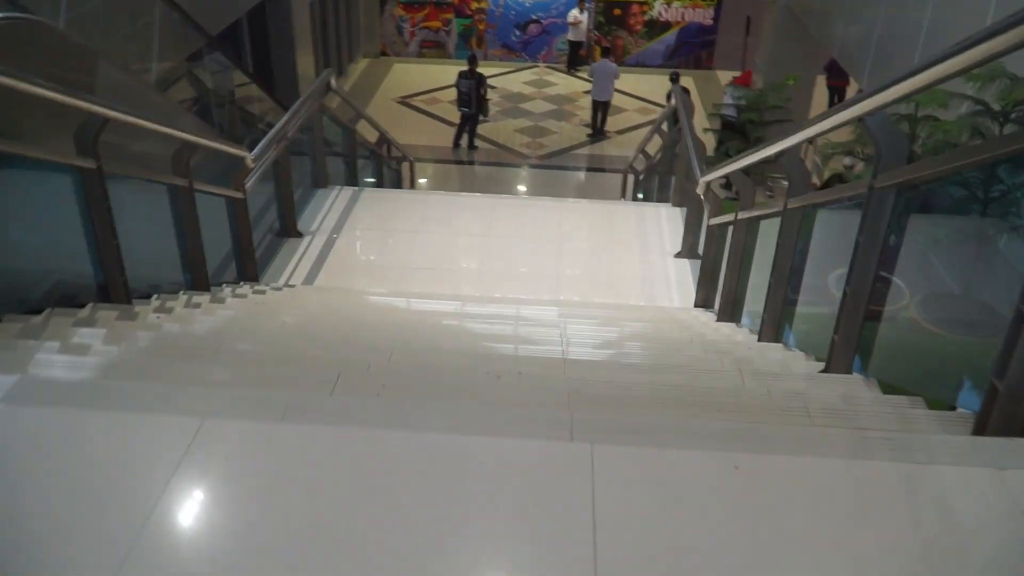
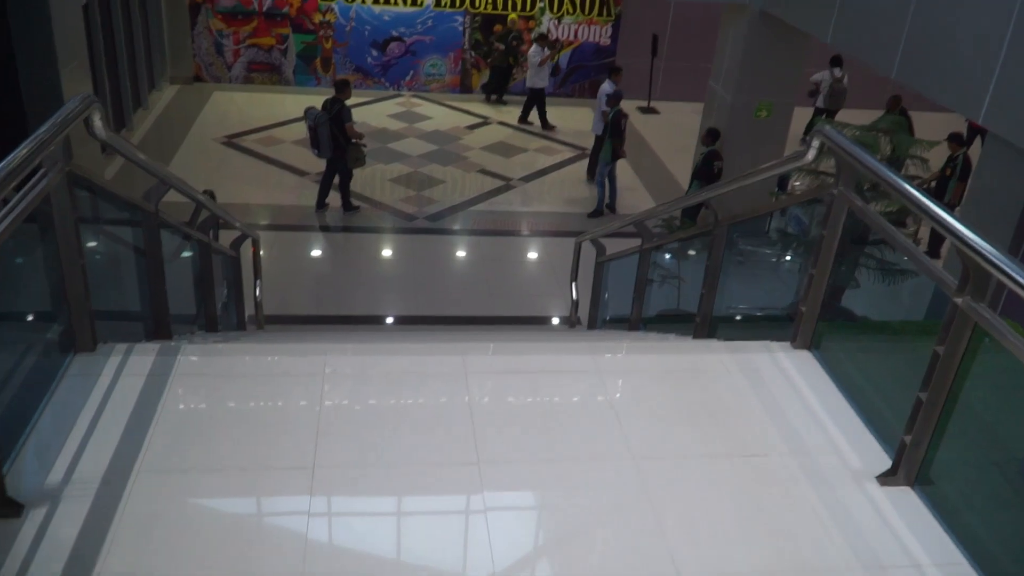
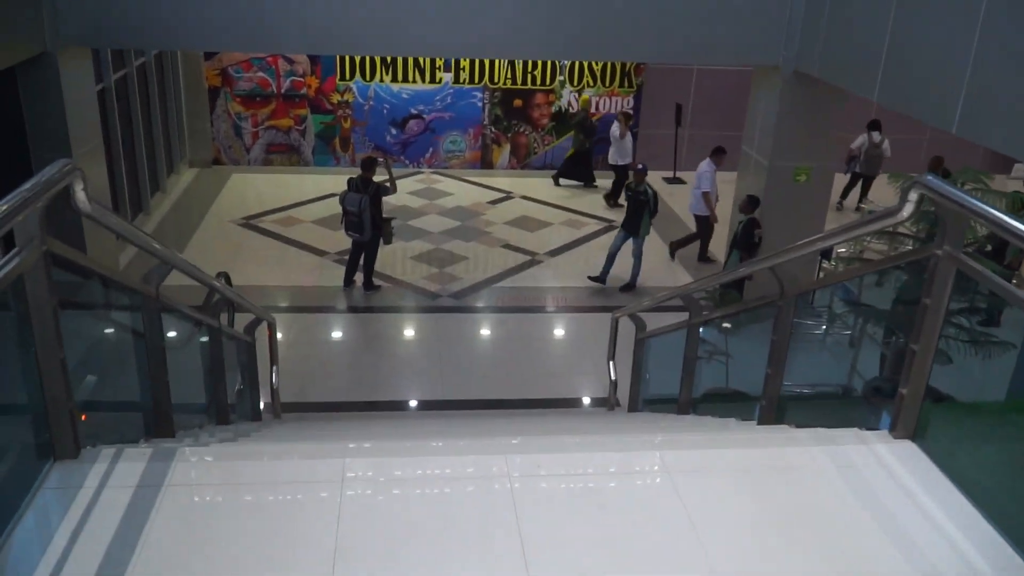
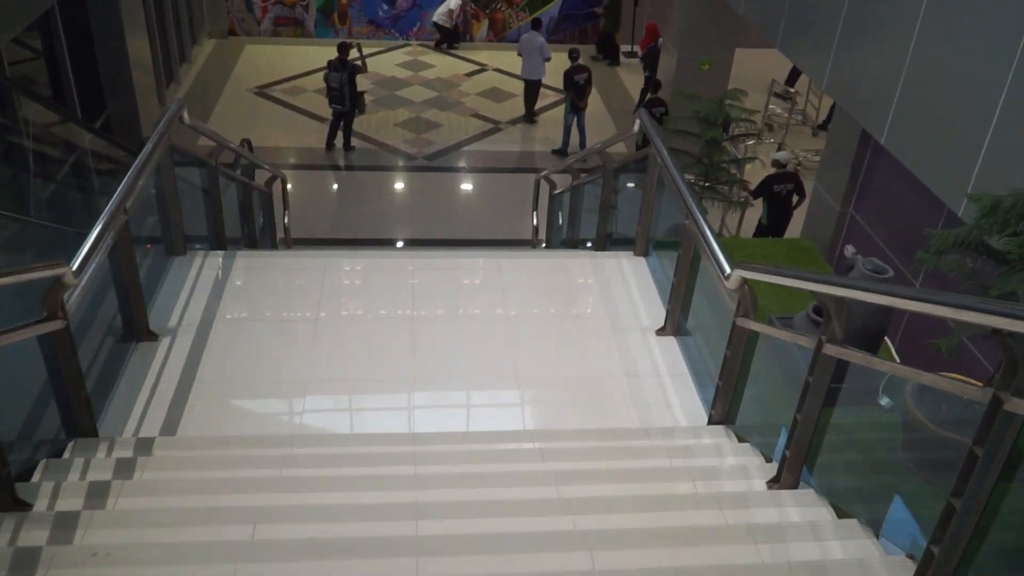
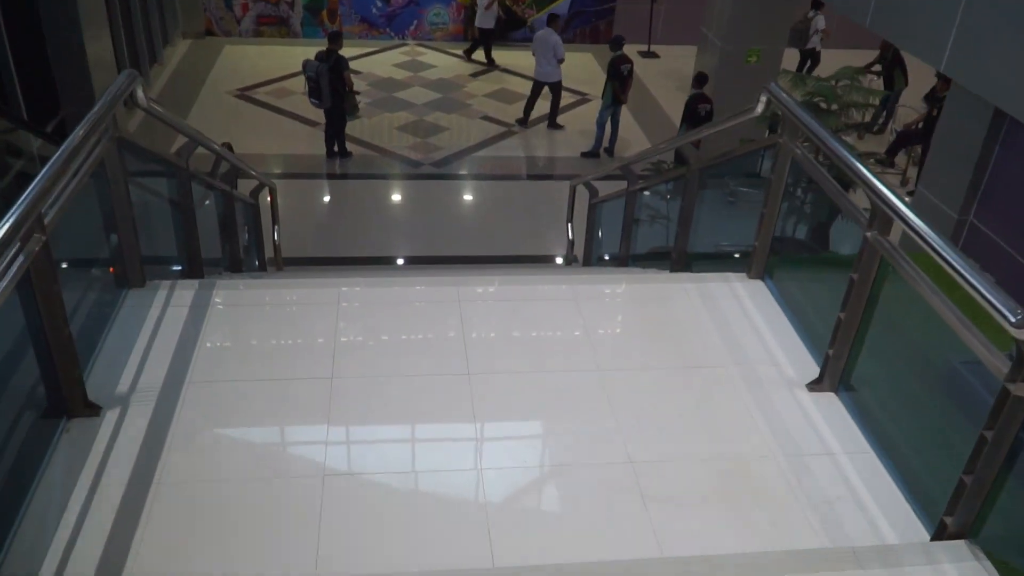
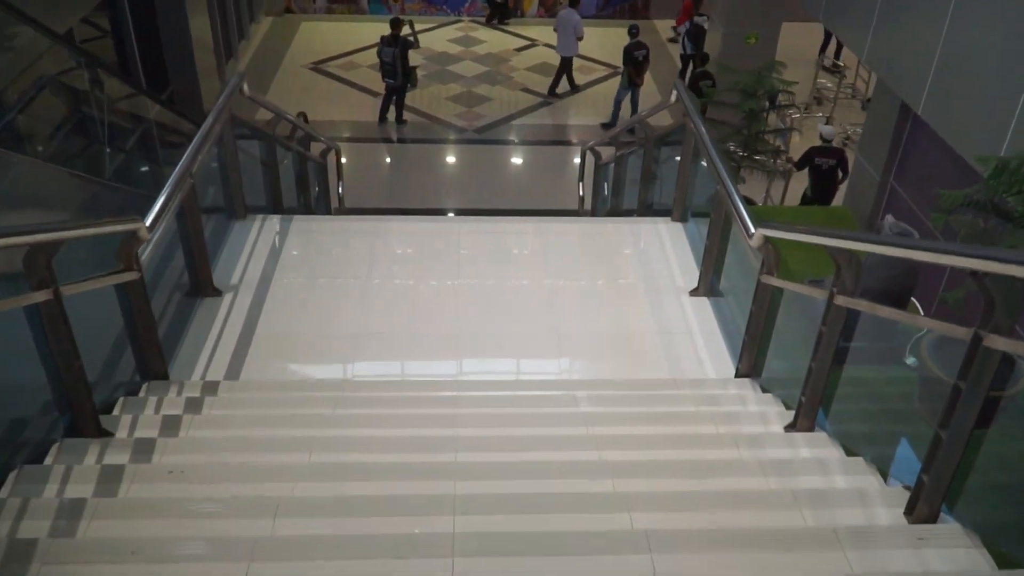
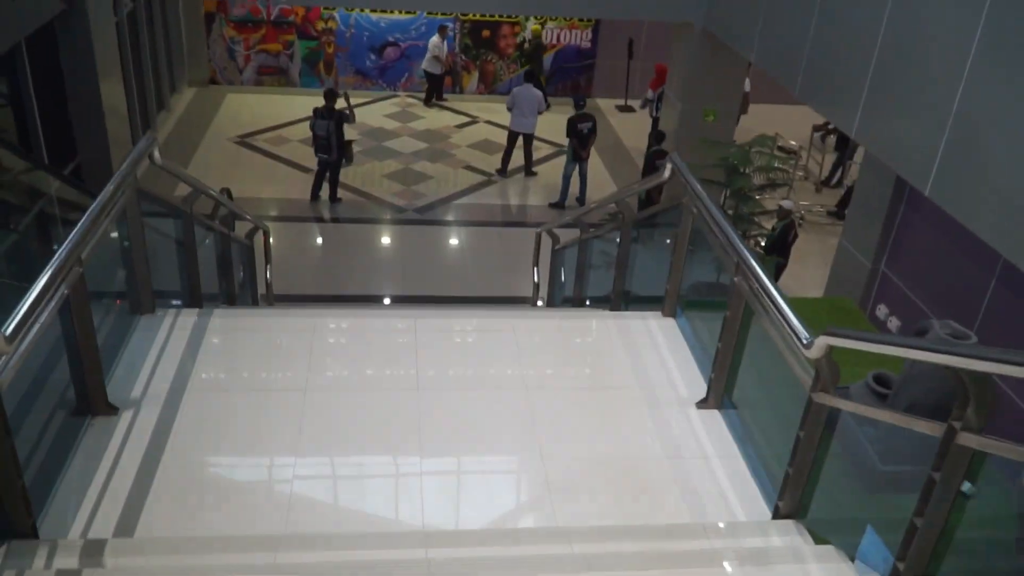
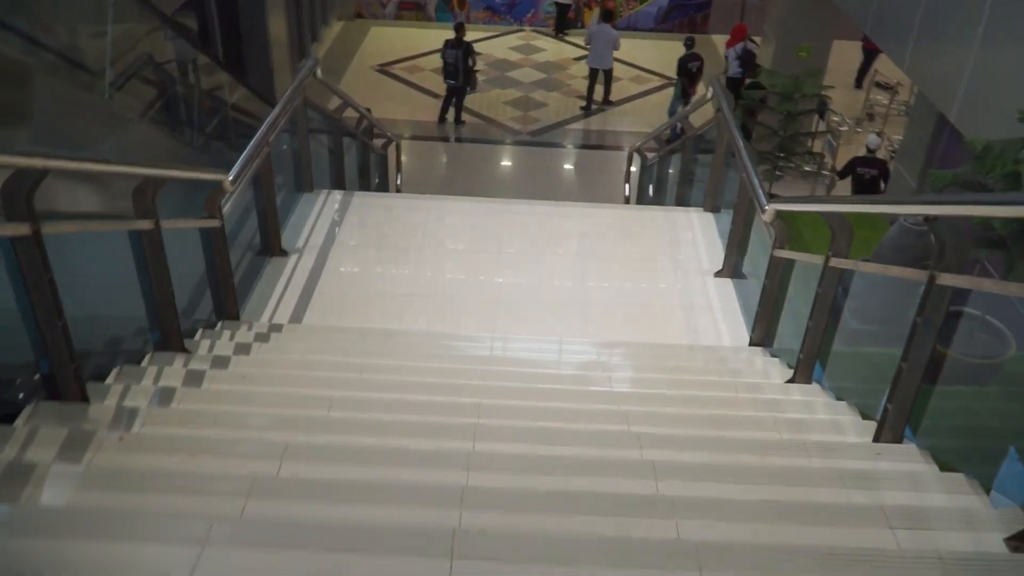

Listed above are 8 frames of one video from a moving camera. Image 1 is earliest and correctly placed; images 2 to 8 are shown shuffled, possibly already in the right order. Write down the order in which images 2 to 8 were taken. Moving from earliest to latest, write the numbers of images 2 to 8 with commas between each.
8, 6, 4, 7, 5, 2, 3
